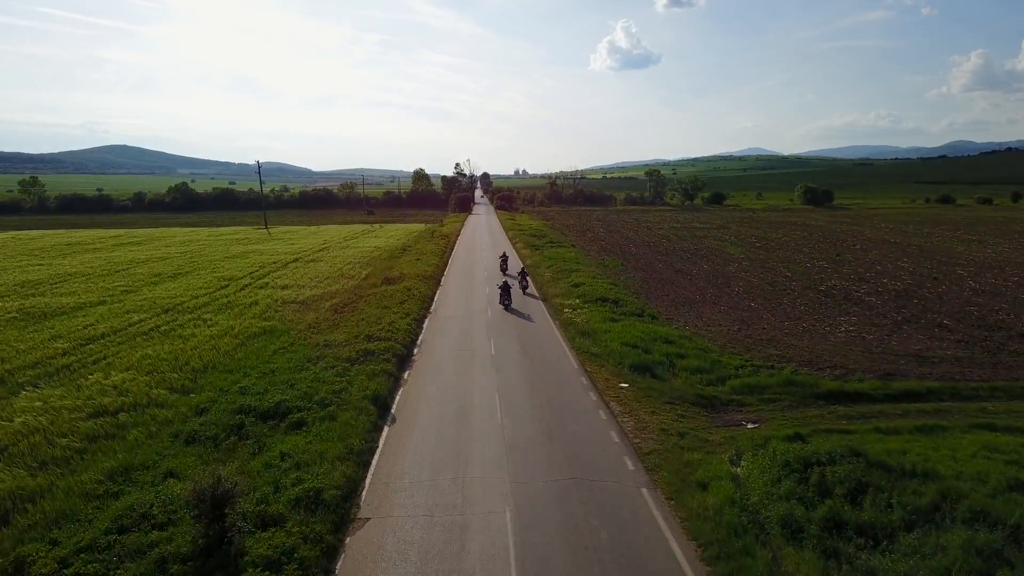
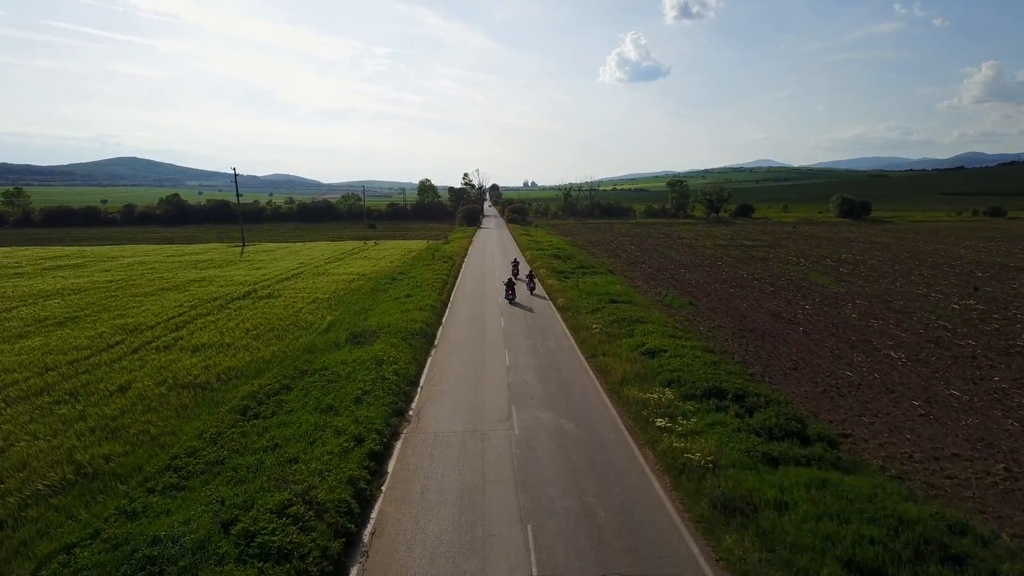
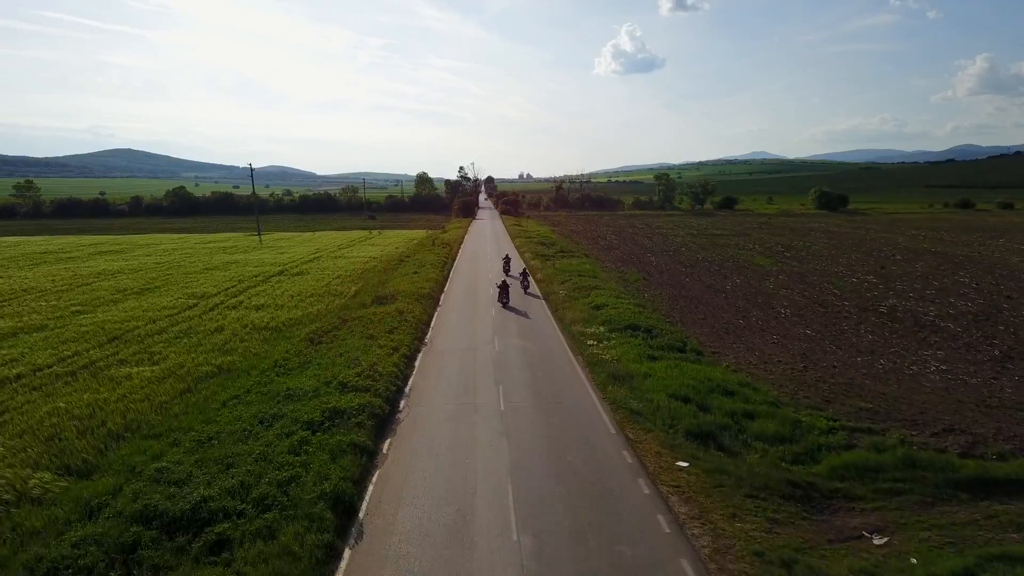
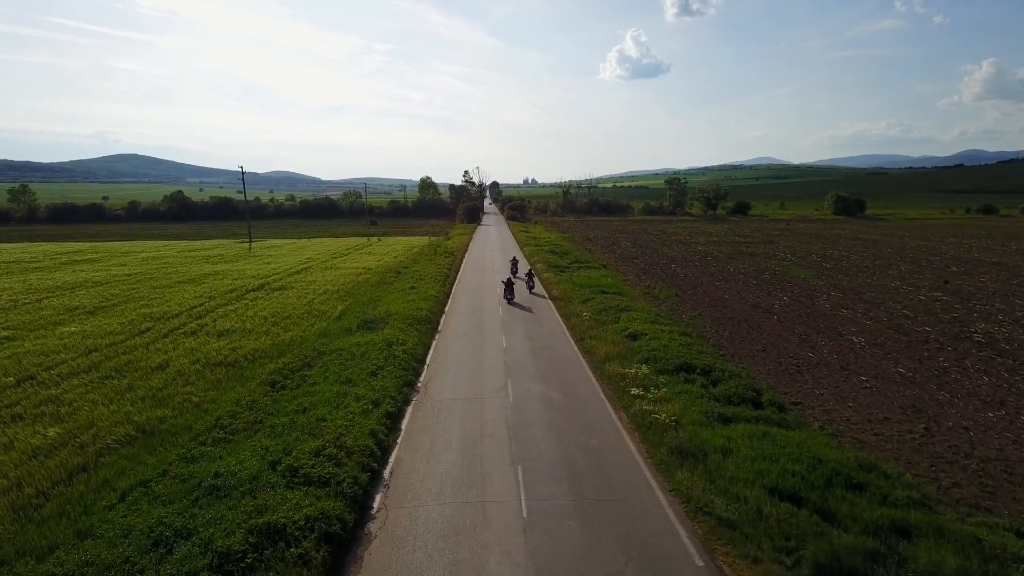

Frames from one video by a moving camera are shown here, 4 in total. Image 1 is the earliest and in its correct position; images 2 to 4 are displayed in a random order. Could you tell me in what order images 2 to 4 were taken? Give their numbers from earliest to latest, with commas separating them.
3, 4, 2
